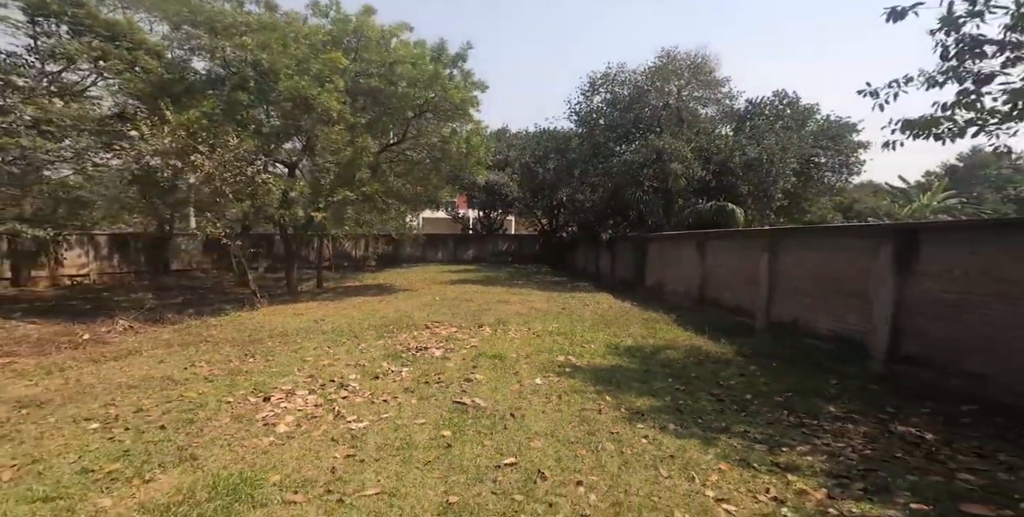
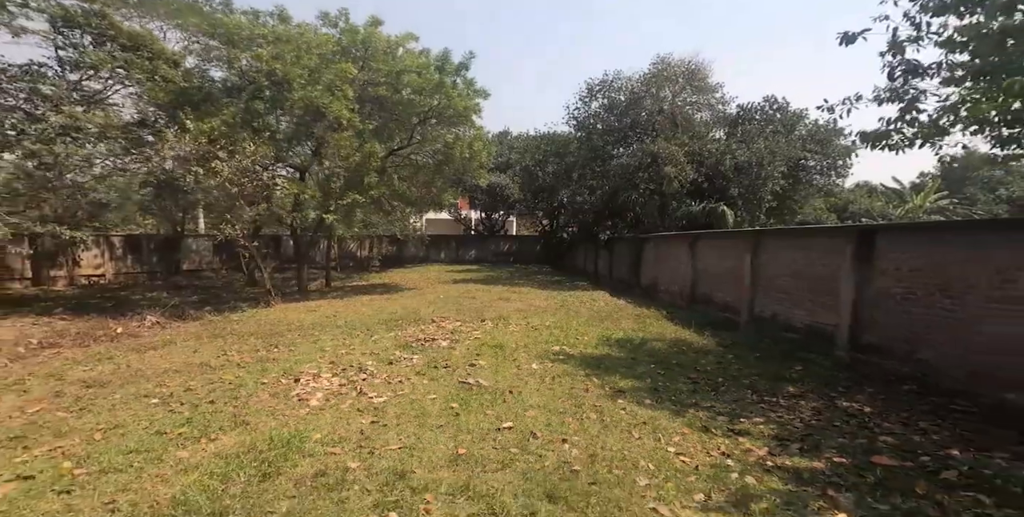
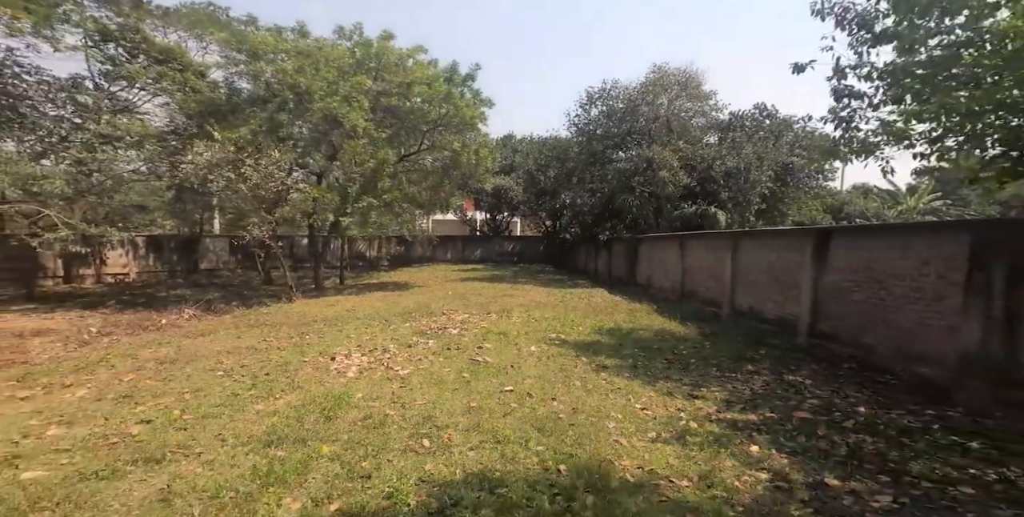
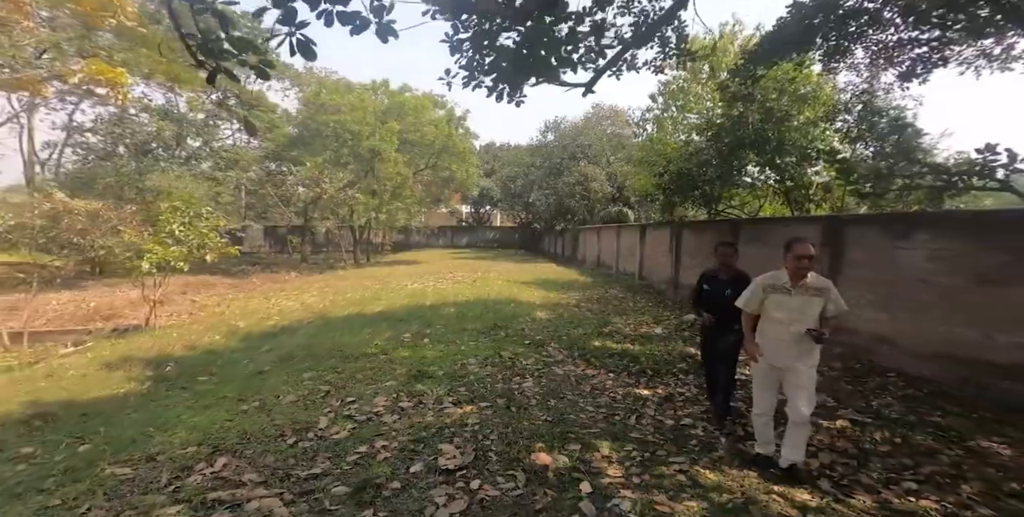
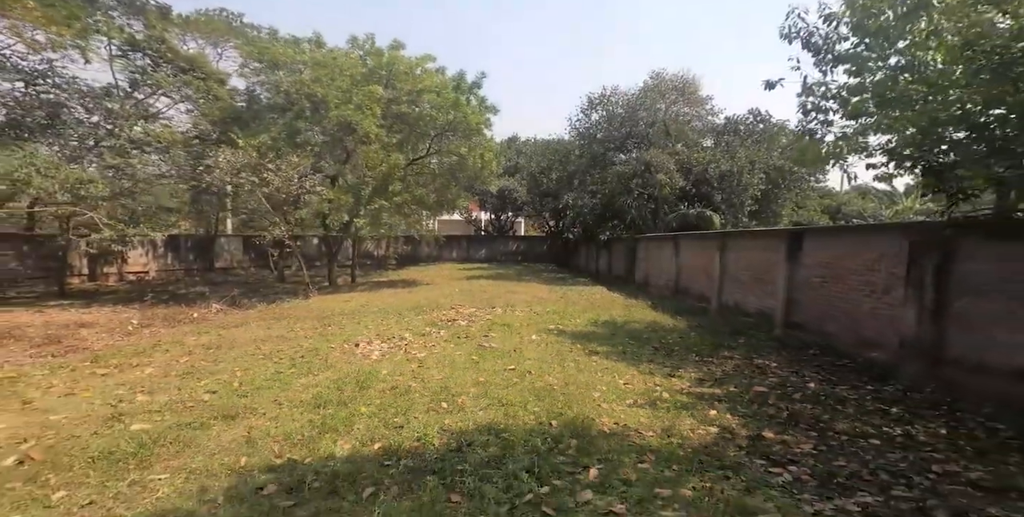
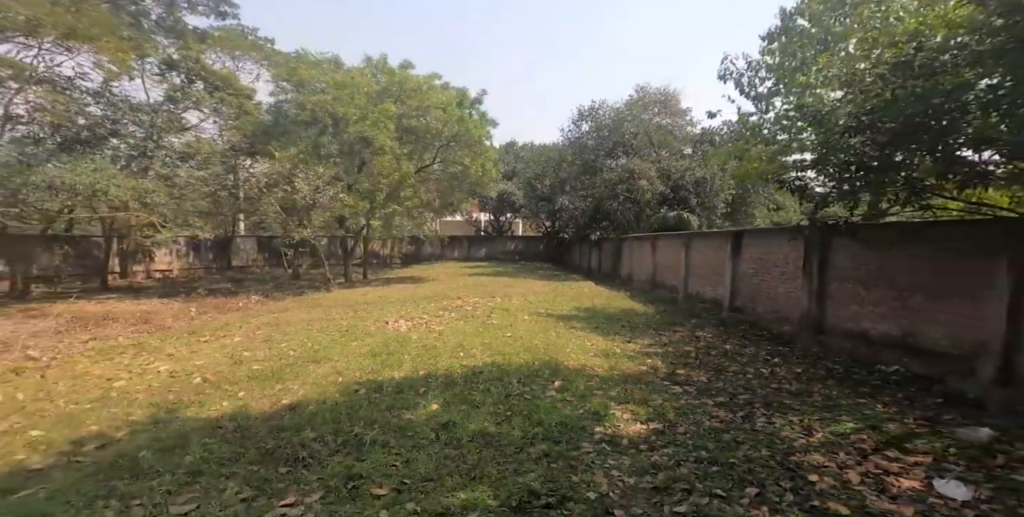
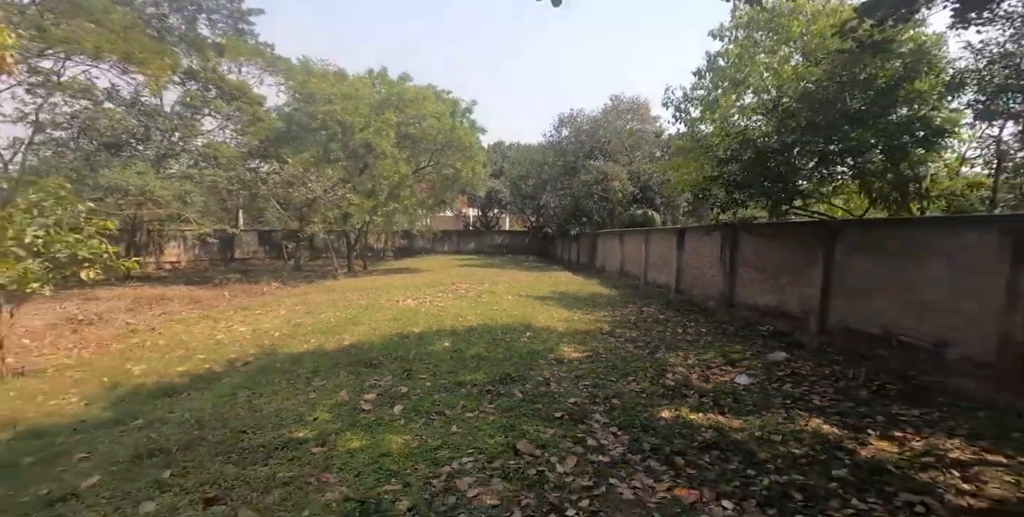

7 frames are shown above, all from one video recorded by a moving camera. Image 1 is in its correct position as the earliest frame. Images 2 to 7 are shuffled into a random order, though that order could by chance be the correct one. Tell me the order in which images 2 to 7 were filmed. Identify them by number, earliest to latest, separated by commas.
2, 3, 5, 6, 7, 4
